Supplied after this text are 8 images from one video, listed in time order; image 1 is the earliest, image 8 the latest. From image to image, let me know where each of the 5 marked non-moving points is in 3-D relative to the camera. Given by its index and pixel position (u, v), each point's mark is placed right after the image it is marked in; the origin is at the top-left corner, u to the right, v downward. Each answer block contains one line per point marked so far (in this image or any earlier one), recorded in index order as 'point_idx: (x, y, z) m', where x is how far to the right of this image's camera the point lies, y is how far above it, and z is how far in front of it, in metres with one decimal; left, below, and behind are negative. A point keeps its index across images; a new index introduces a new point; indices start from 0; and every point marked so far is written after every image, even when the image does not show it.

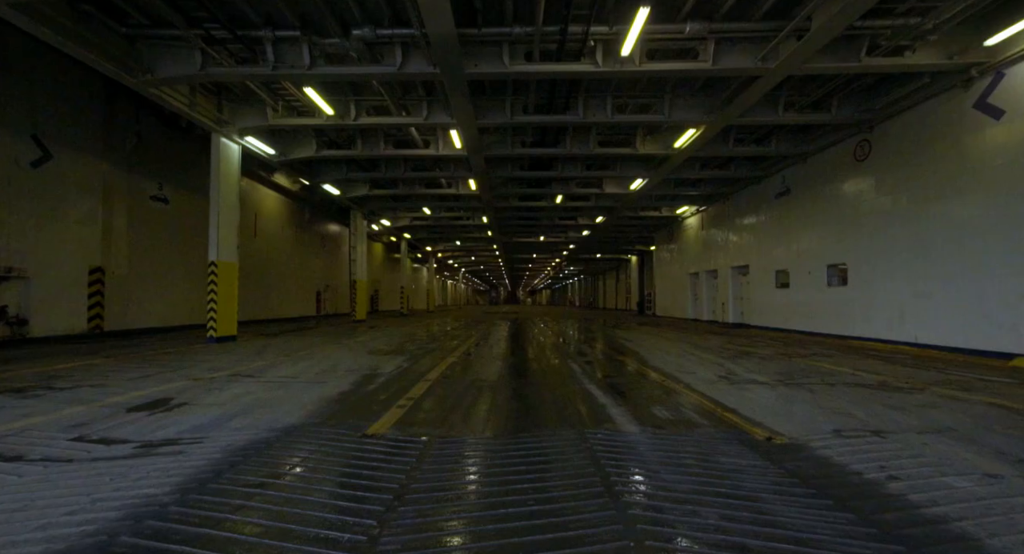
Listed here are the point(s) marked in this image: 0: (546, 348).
0: (+1.2, -2.5, +15.5) m
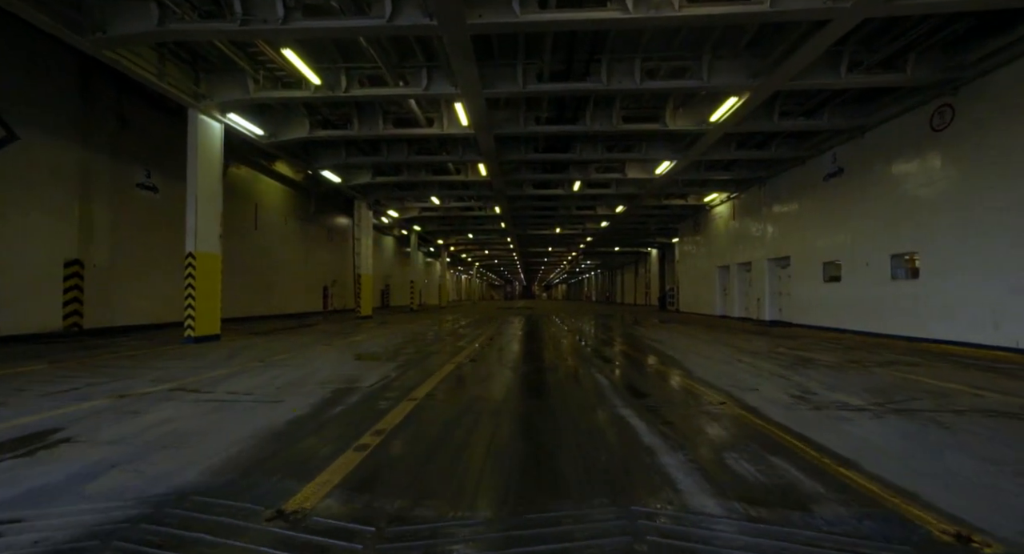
0: (+1.6, -2.3, +13.7) m
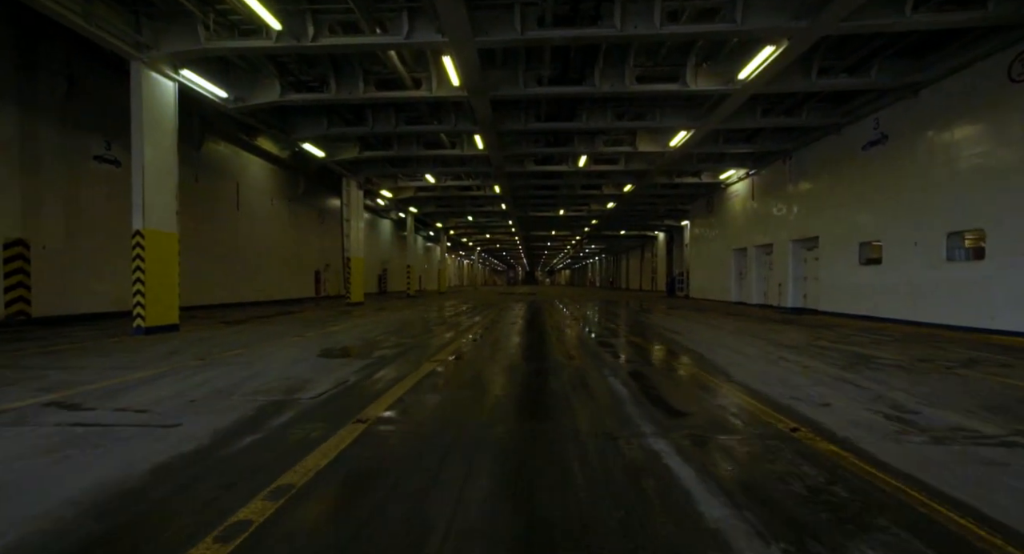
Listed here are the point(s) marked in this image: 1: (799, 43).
0: (+1.5, -1.8, +12.2) m
1: (+6.7, +5.5, +10.3) m
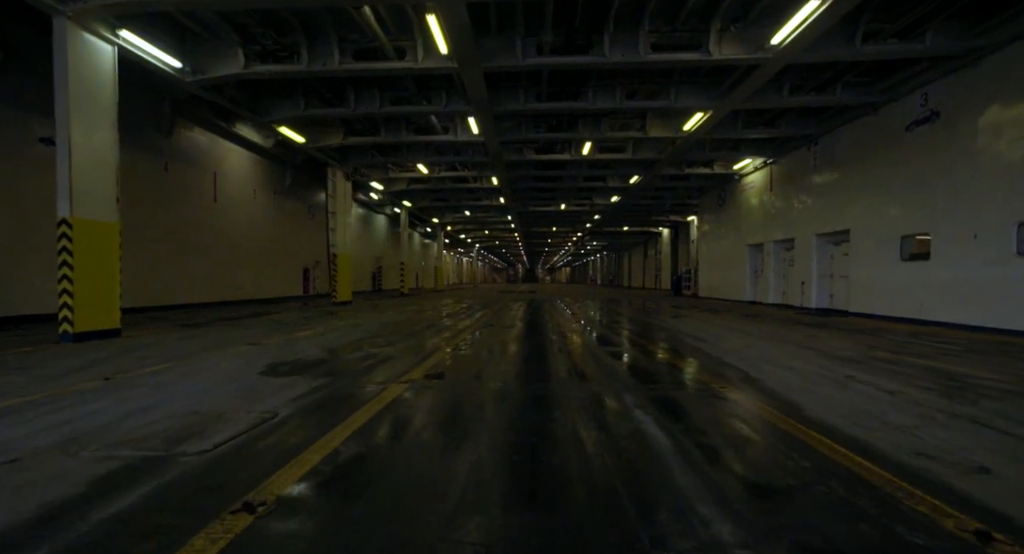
0: (+1.4, -1.7, +10.5) m
1: (+6.7, +5.5, +8.6) m
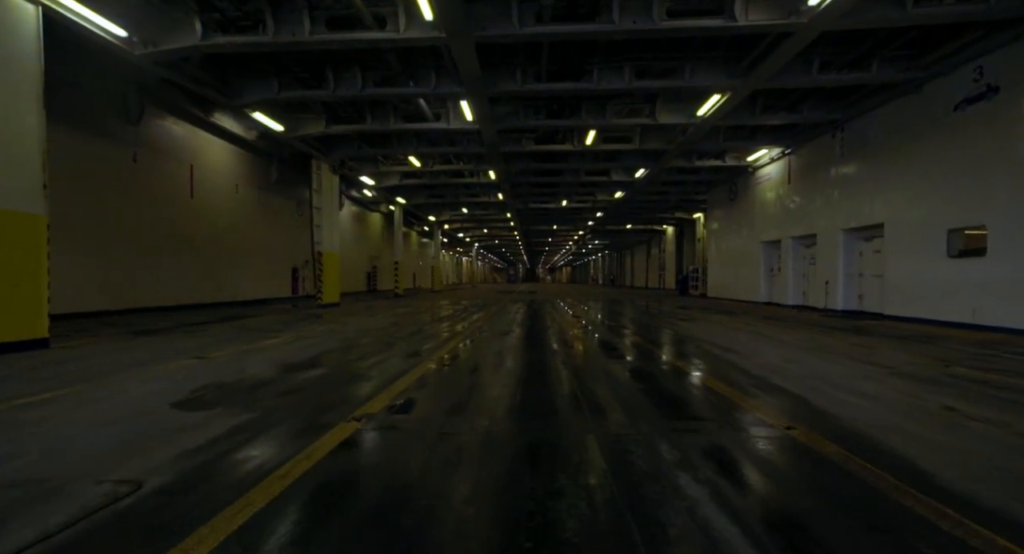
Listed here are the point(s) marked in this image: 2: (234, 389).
0: (+1.4, -1.7, +9.1) m
1: (+6.5, +5.6, +7.1) m
2: (-3.6, -1.4, +5.8) m
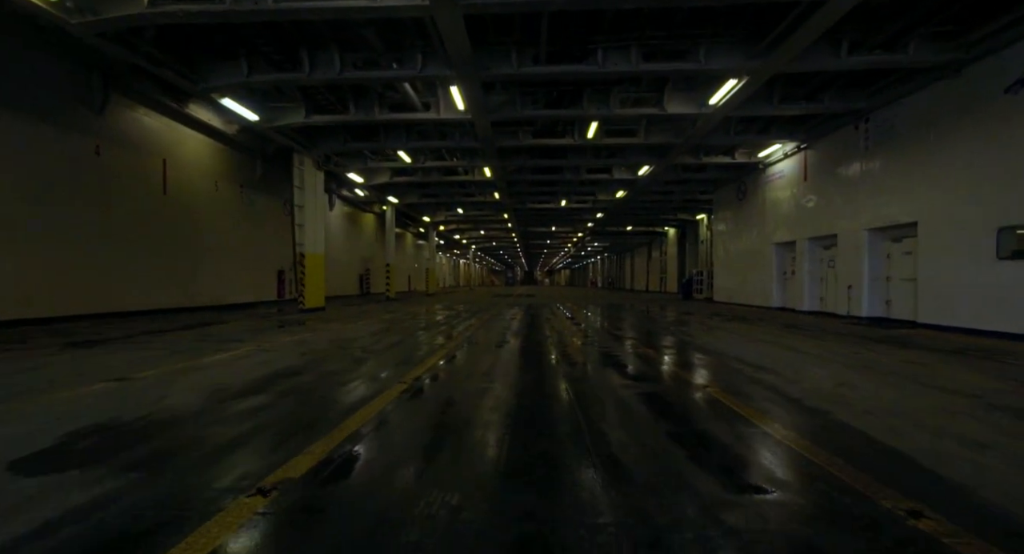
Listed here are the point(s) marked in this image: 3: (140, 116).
0: (+1.2, -1.8, +7.7) m
1: (+6.4, +5.5, +5.9) m
2: (-3.7, -1.5, +4.4) m
3: (-14.8, +6.3, +17.3) m
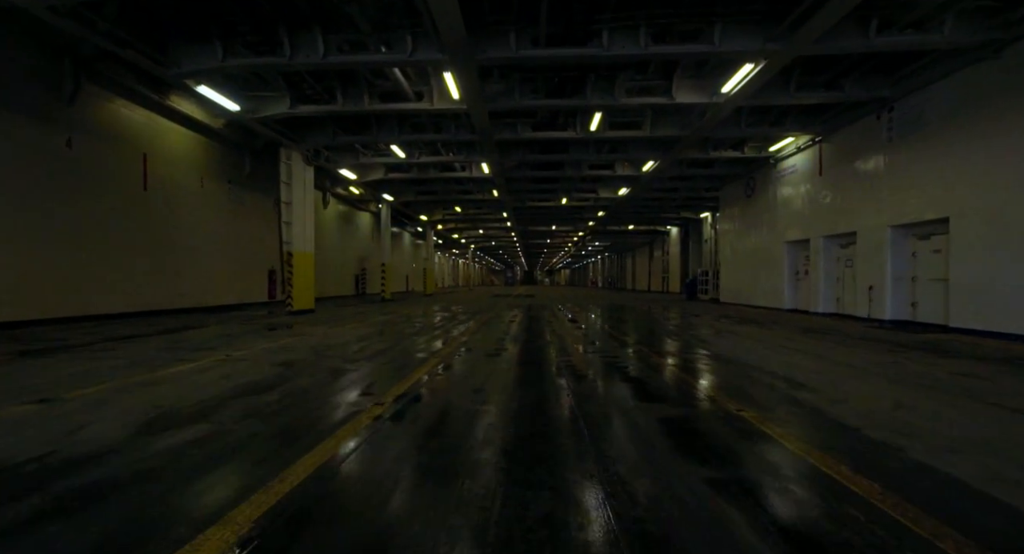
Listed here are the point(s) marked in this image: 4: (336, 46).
0: (+1.2, -1.8, +6.8) m
1: (+6.4, +5.5, +4.9) m
2: (-3.8, -1.5, +3.5) m
3: (-14.8, +6.3, +16.4) m
4: (-4.6, +6.0, +11.3) m
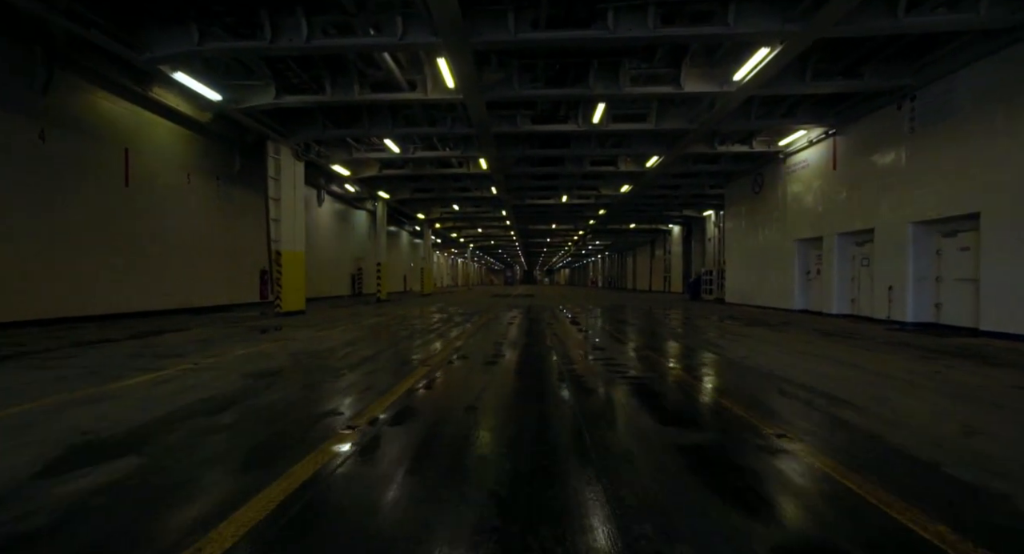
0: (+1.1, -1.8, +6.0) m
1: (+6.3, +5.5, +4.2) m
2: (-3.8, -1.5, +2.7) m
3: (-14.9, +6.3, +15.6) m
4: (-4.6, +6.0, +10.5) m
